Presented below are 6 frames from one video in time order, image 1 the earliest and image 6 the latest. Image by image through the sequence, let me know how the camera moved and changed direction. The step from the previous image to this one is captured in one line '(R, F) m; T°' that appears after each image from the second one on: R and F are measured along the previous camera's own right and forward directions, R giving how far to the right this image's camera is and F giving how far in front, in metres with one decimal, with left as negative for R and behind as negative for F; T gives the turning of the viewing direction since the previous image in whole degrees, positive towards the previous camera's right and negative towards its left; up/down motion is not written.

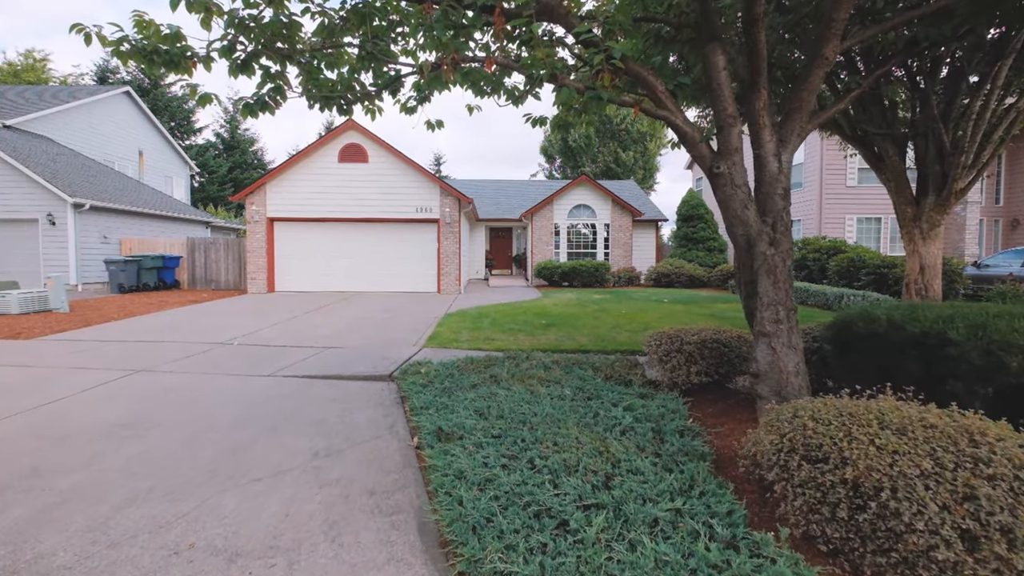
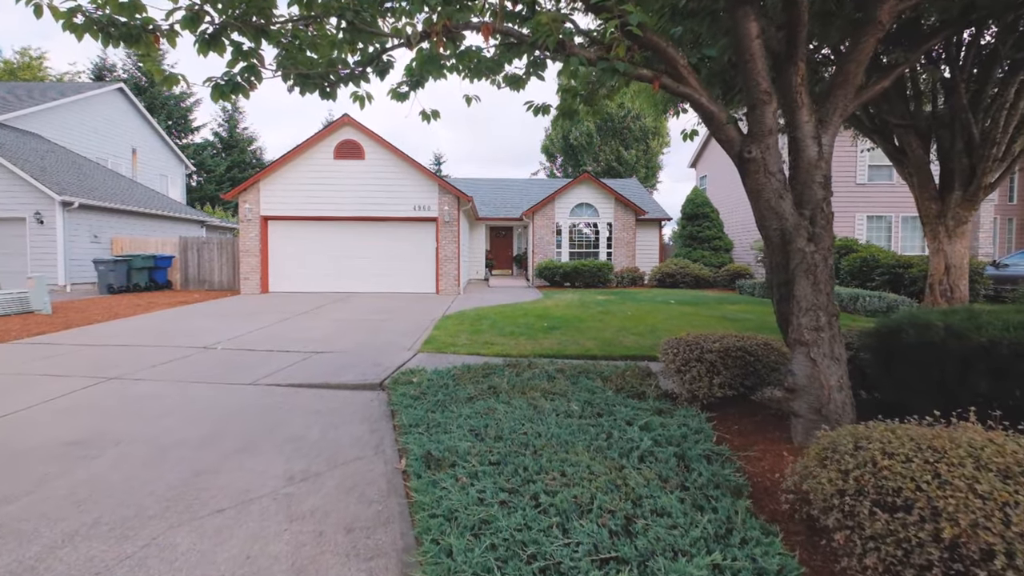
(0.0, +0.5) m; 0°
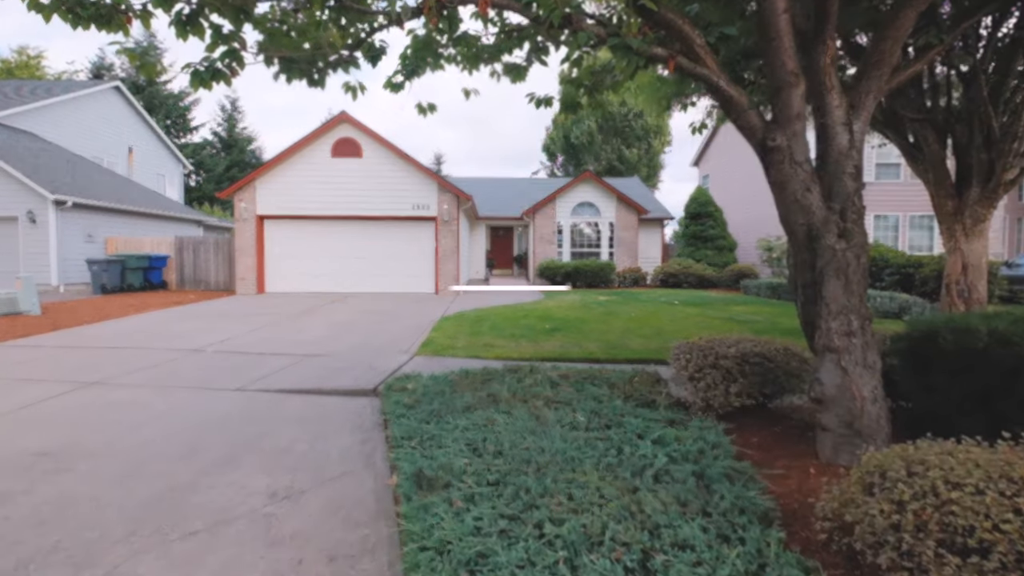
(0.0, +0.3) m; 0°
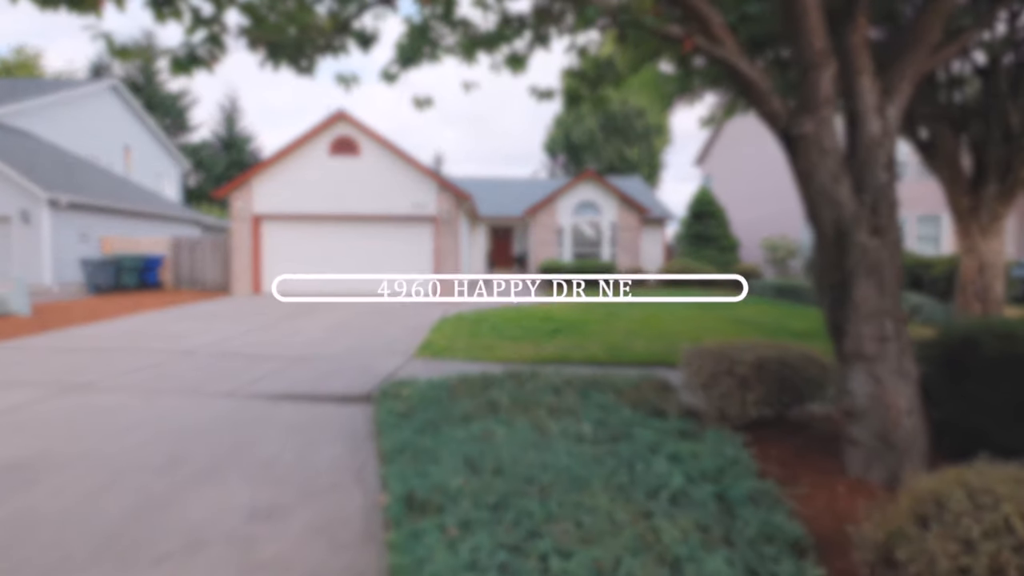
(0.0, +0.3) m; 0°
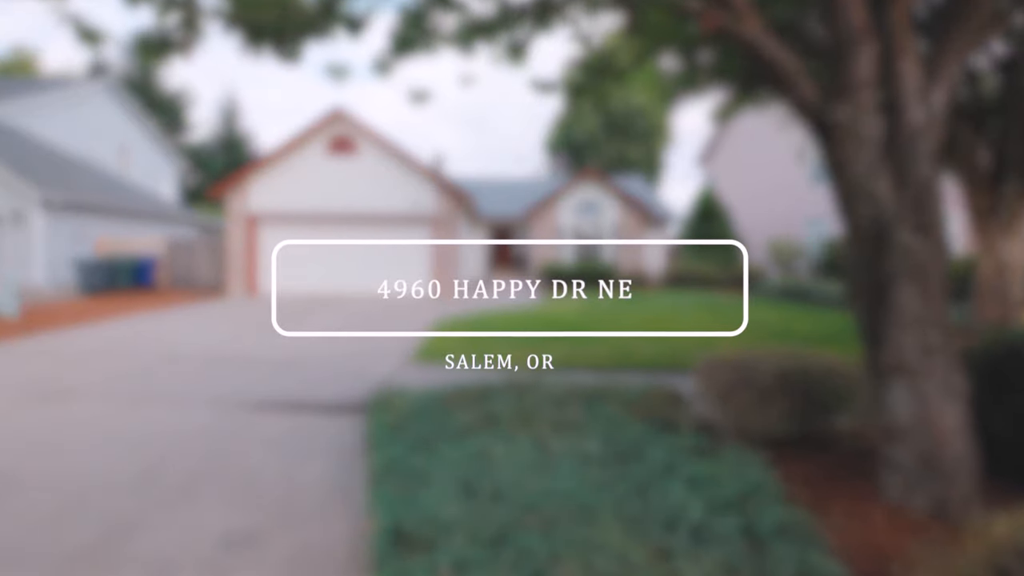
(0.0, +0.3) m; 0°
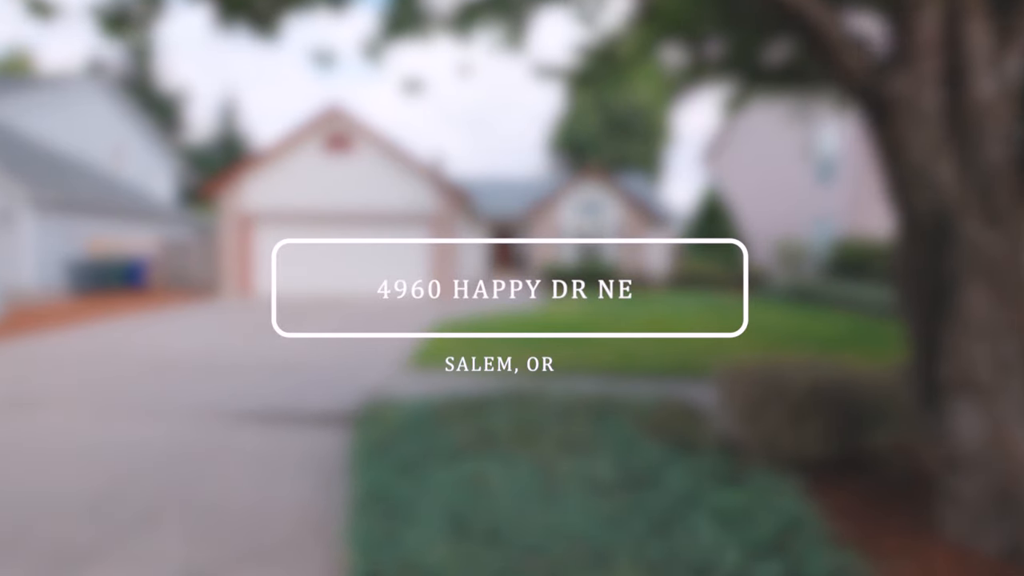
(0.0, +0.4) m; 0°
